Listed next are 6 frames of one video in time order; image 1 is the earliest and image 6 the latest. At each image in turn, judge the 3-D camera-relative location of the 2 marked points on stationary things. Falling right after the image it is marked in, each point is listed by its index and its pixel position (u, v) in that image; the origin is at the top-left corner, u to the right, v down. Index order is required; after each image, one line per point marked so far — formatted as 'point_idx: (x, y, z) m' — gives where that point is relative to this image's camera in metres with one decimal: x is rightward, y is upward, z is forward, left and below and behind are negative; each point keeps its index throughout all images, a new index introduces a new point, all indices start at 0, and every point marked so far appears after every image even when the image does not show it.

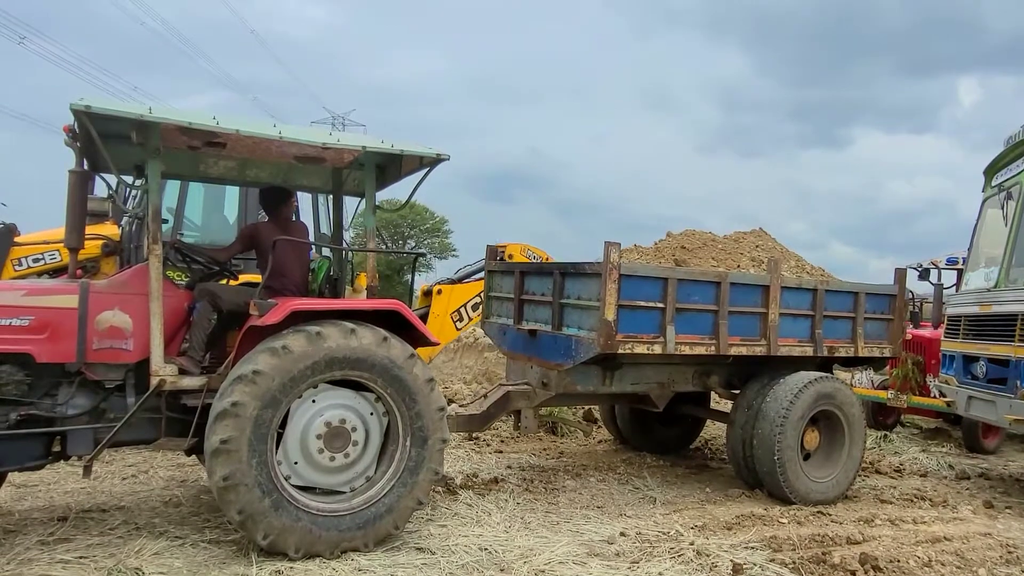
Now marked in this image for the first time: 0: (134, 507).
0: (-2.3, -1.3, +4.5) m
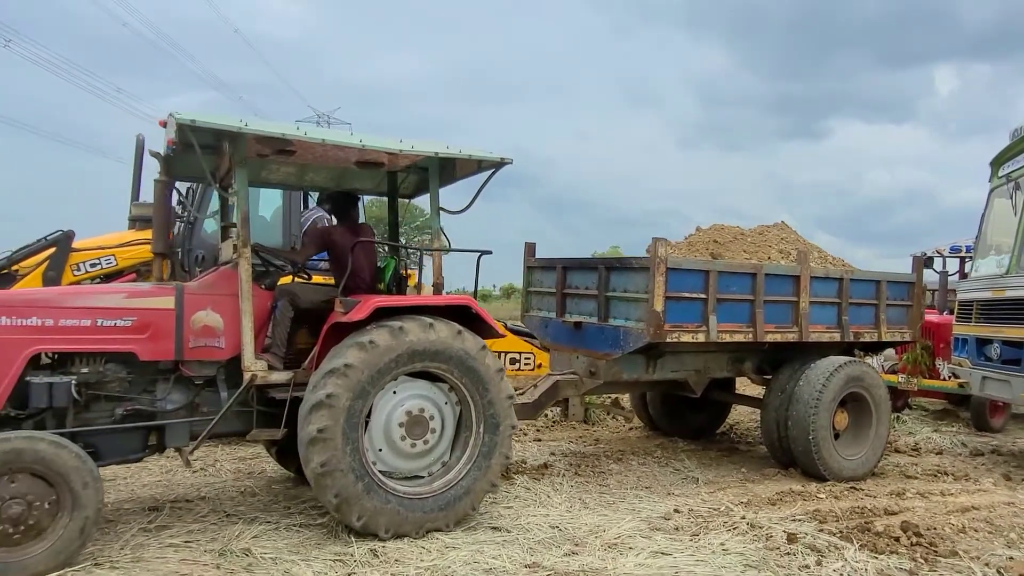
0: (-1.9, -1.4, +4.7) m
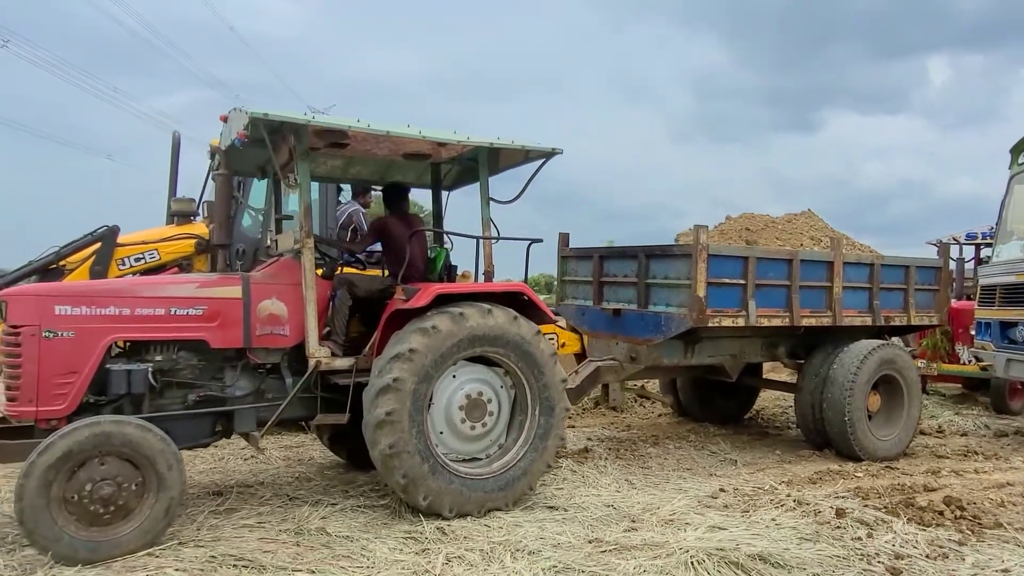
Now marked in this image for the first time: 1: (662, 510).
0: (-1.6, -1.3, +4.8) m
1: (+0.9, -1.3, +4.3) m
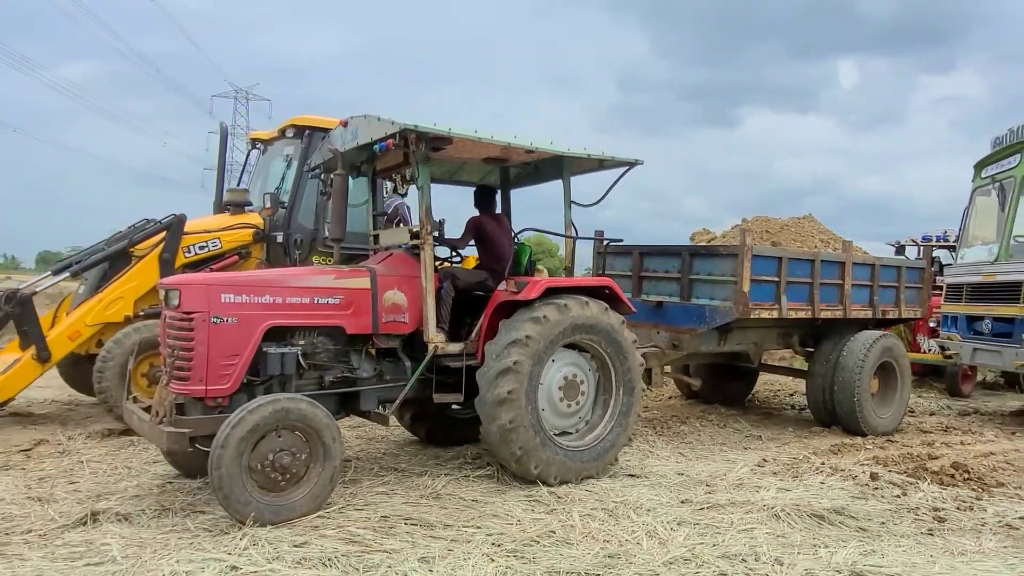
0: (-1.1, -1.2, +5.3) m
1: (+1.5, -1.3, +5.0) m
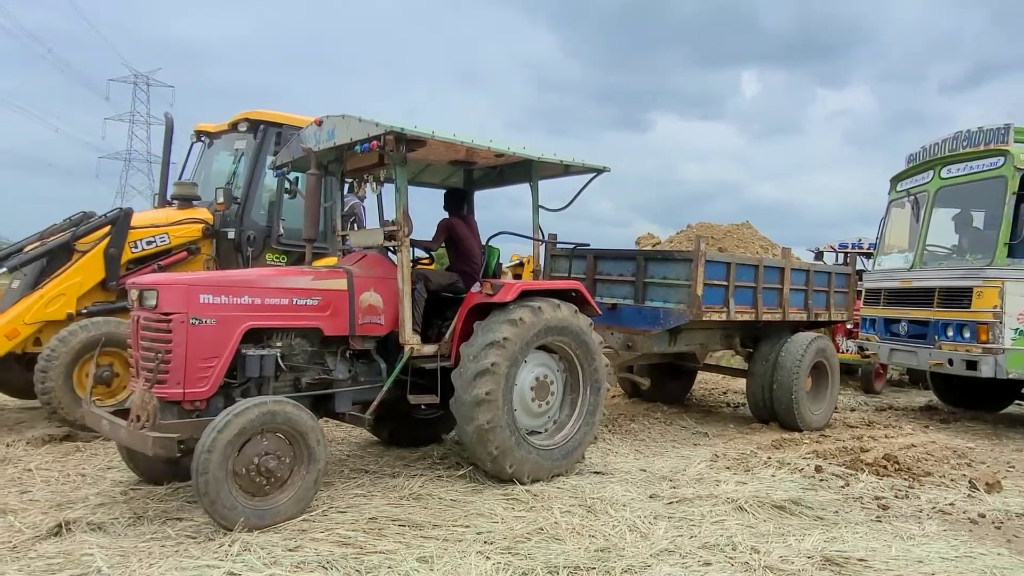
0: (-1.3, -1.2, +5.2) m
1: (+1.3, -1.3, +5.3) m
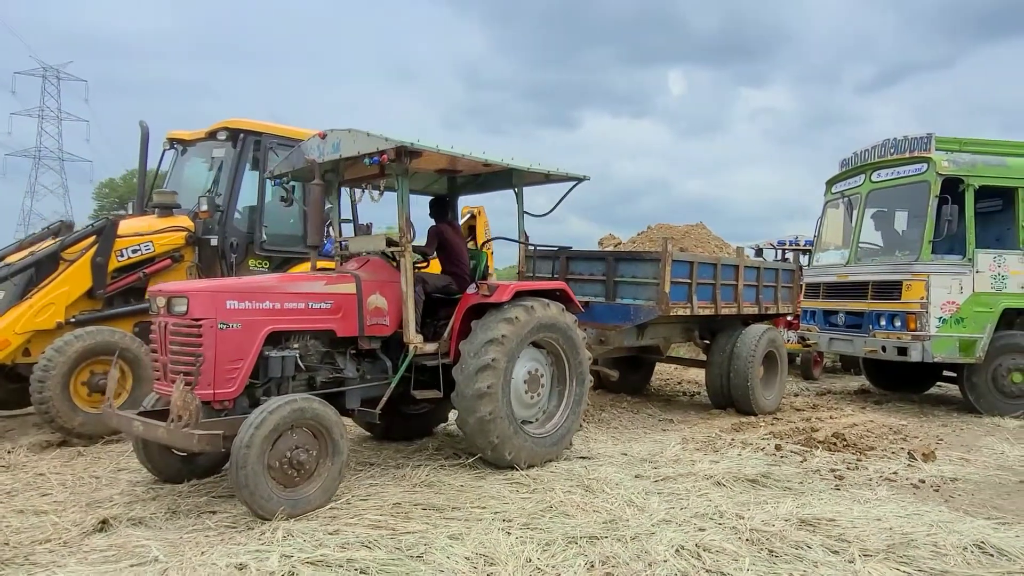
0: (-1.3, -1.3, +5.5) m
1: (+1.2, -1.3, +5.7) m
